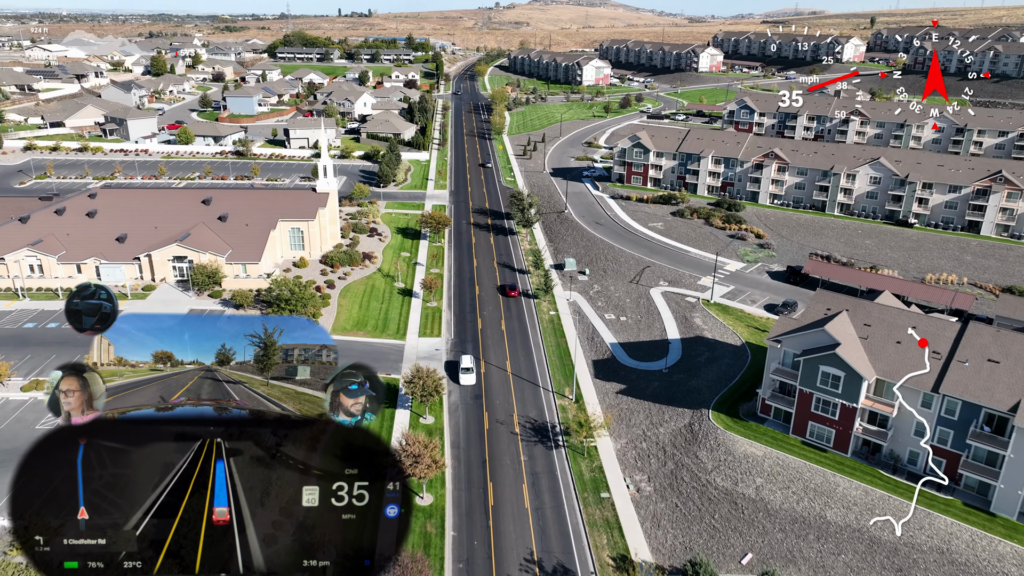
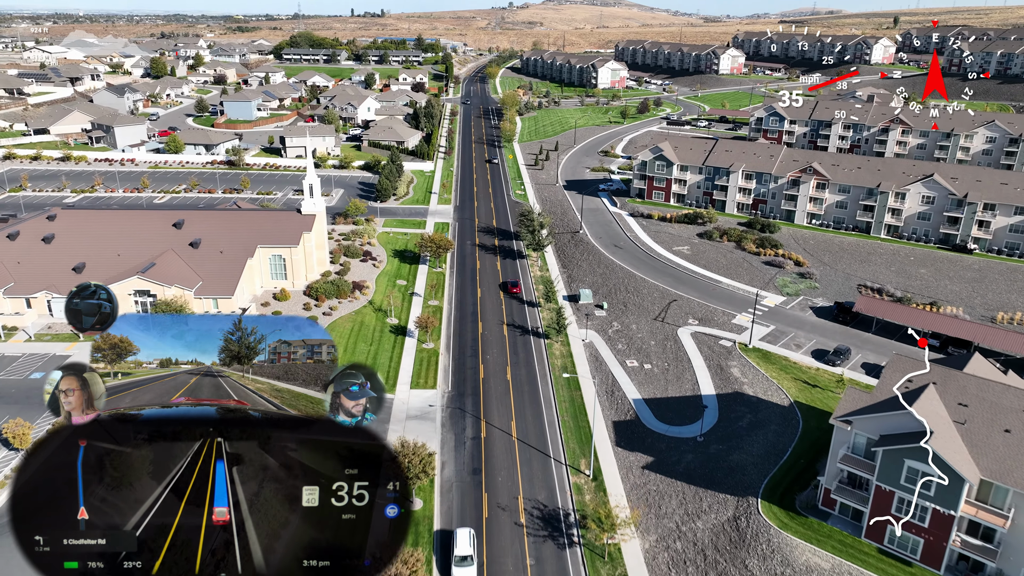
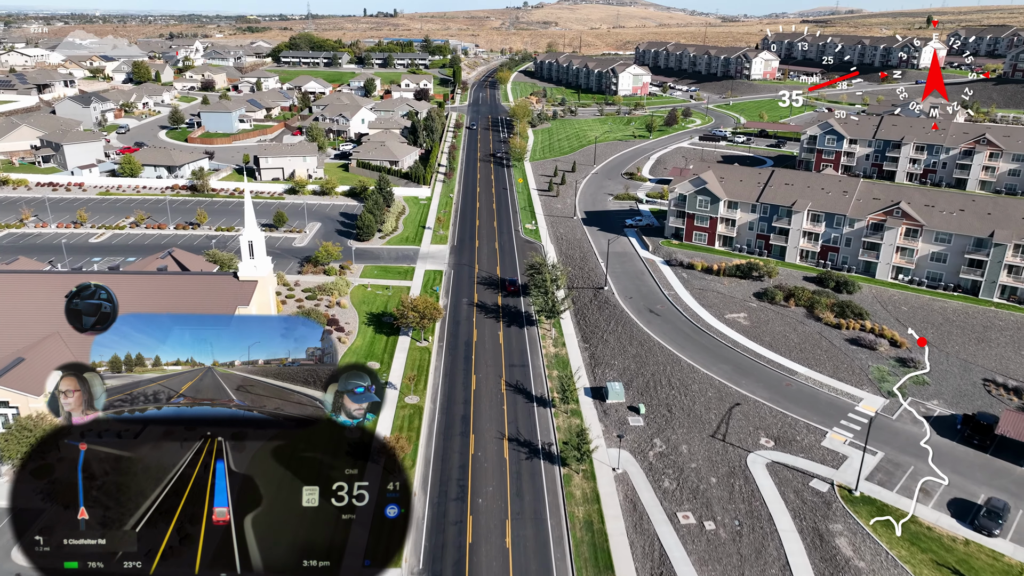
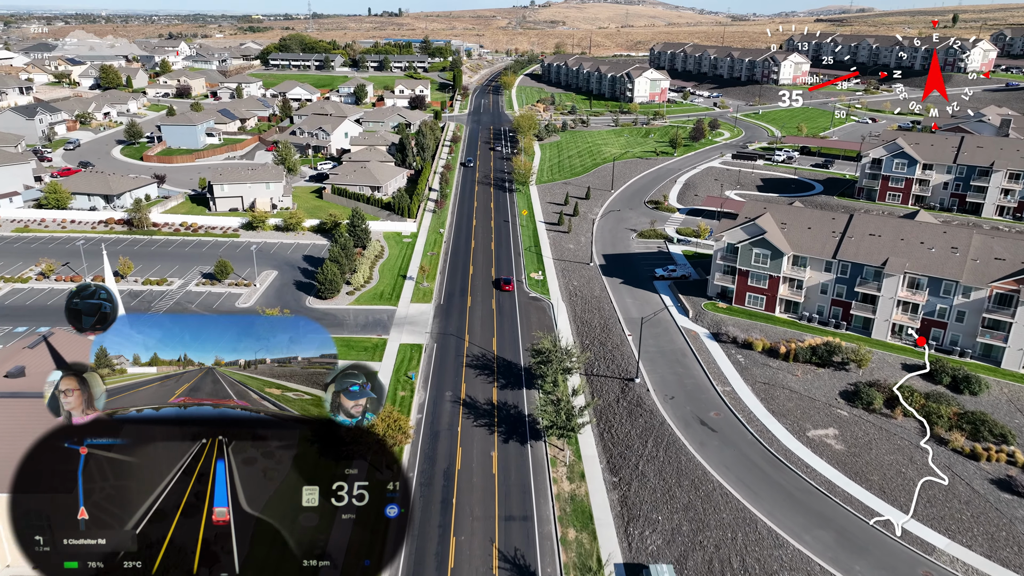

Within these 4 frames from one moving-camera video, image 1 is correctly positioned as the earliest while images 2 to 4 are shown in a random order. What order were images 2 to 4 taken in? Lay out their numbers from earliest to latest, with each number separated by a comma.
2, 3, 4
